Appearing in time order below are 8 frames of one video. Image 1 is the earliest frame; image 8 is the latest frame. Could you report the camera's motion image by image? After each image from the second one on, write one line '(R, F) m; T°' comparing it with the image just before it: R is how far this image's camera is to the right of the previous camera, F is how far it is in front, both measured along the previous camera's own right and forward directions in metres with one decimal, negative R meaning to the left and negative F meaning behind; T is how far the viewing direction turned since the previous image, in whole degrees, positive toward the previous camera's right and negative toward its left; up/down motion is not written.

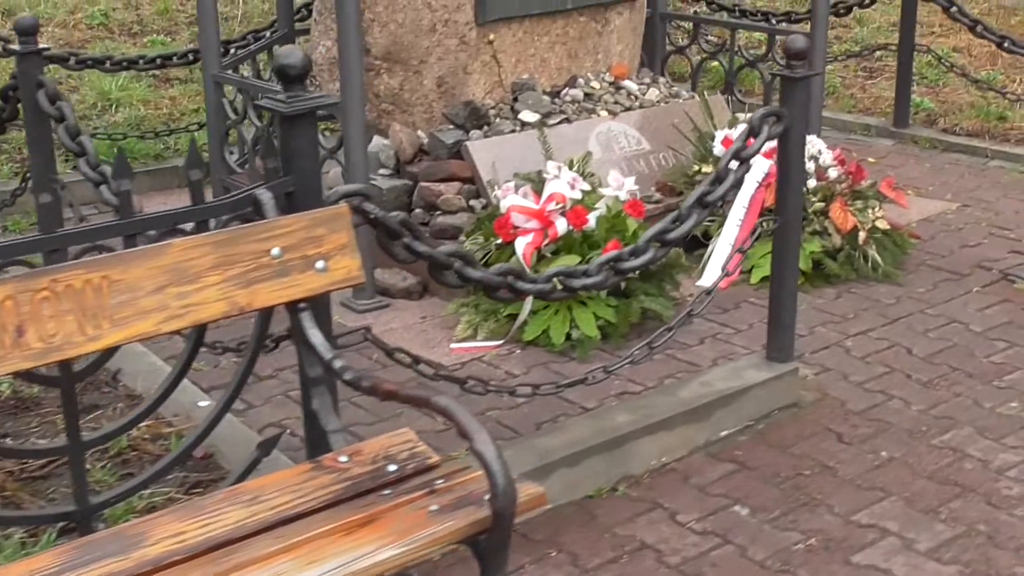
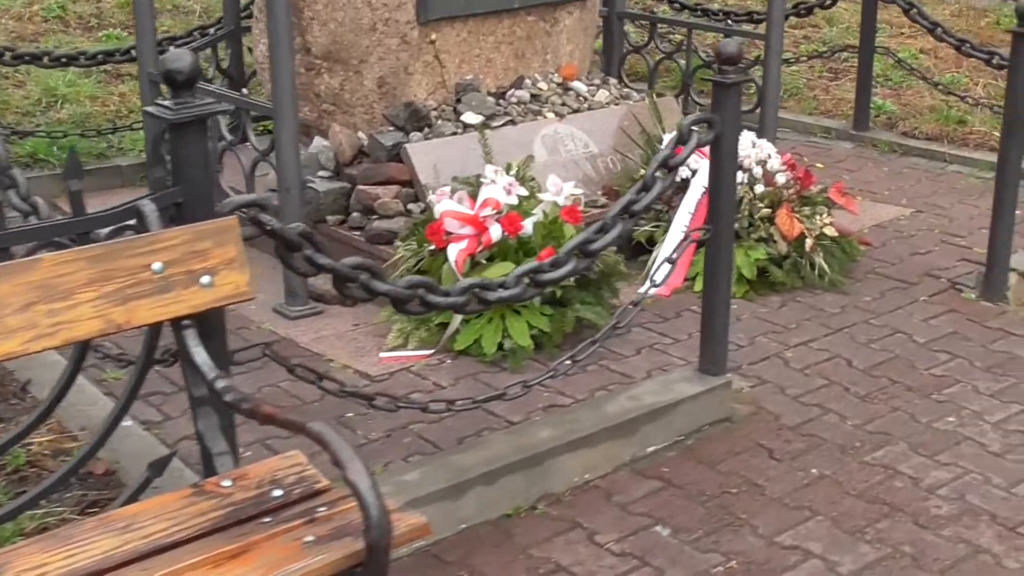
(+0.2, +0.1) m; 0°
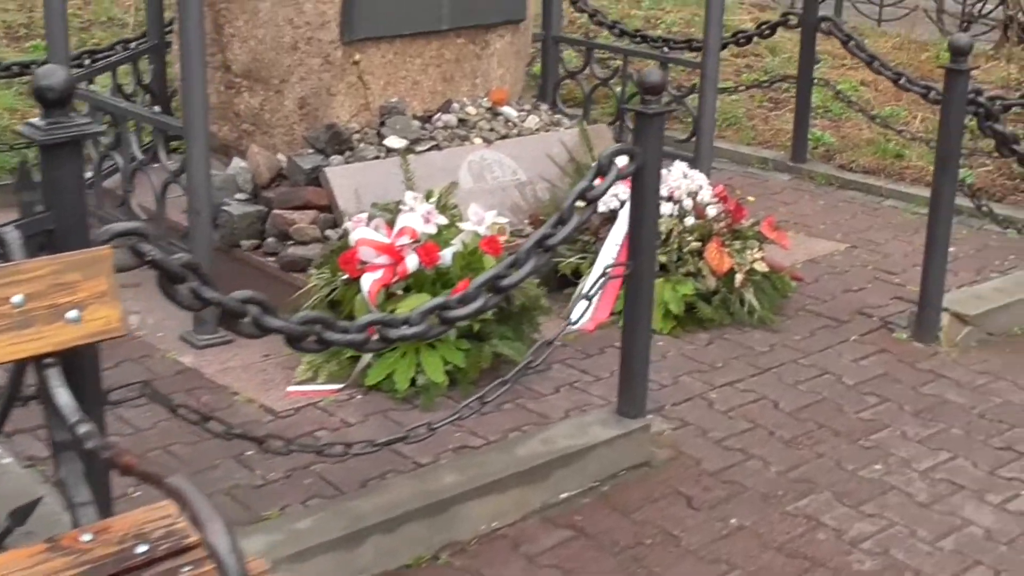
(+0.1, +0.2) m; +2°
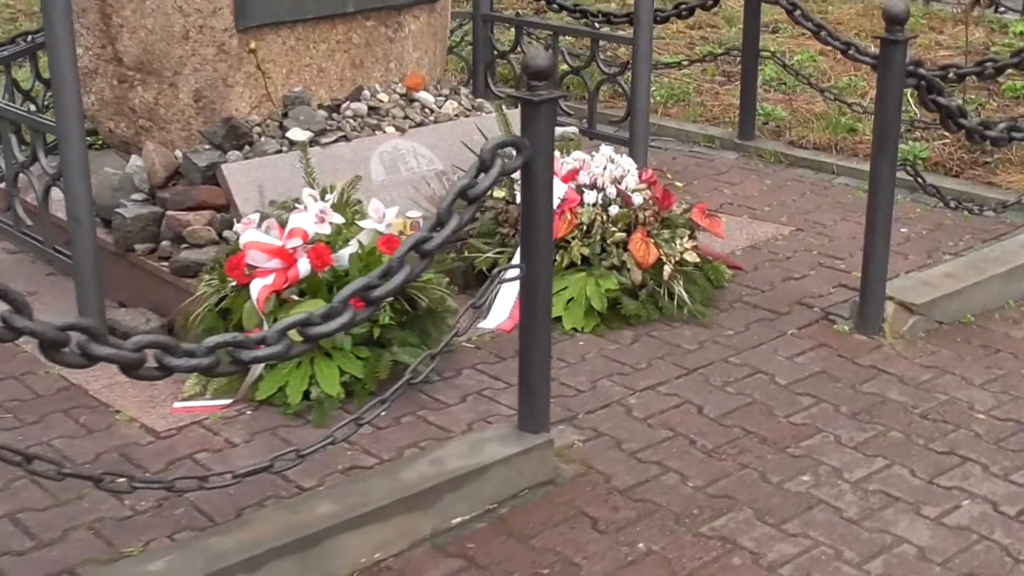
(+0.3, +0.3) m; 0°
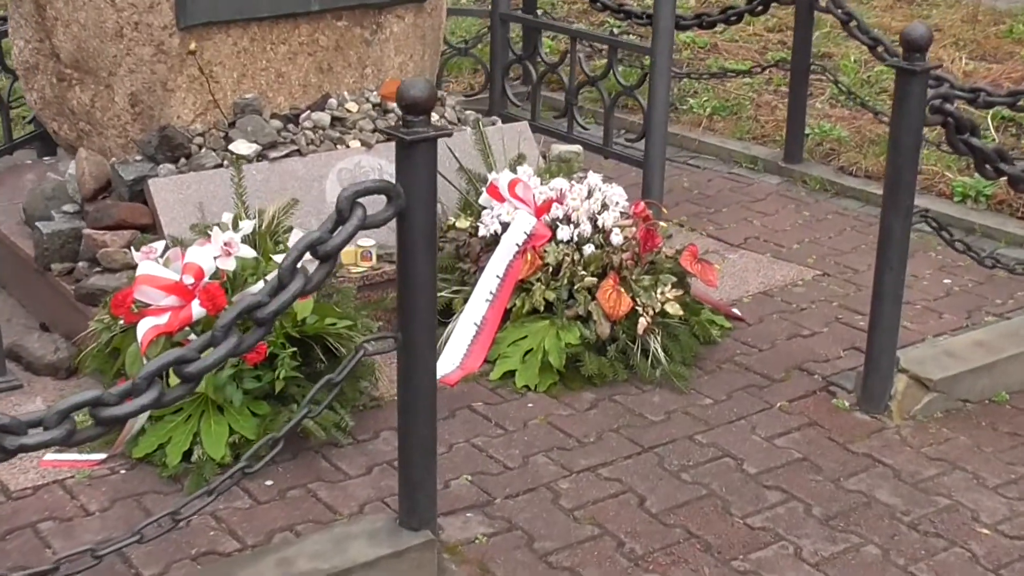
(+0.5, +0.6) m; -5°
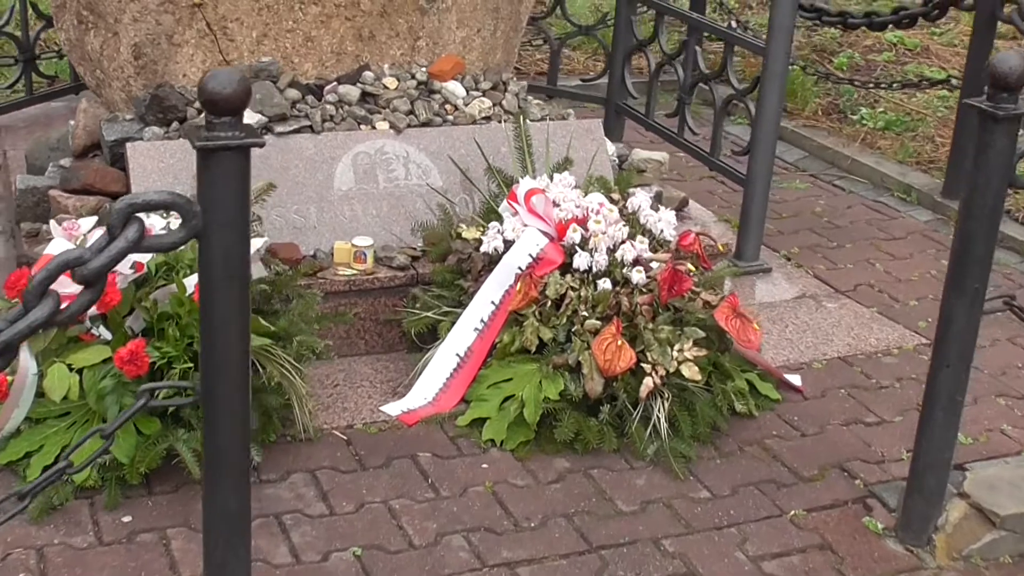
(+0.7, +0.7) m; -11°
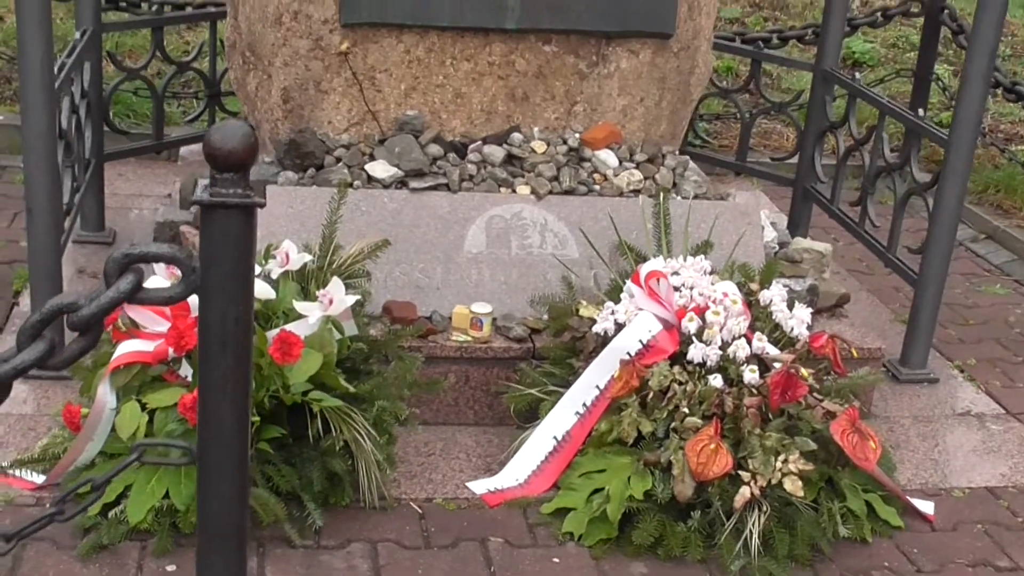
(+0.4, +0.2) m; -11°
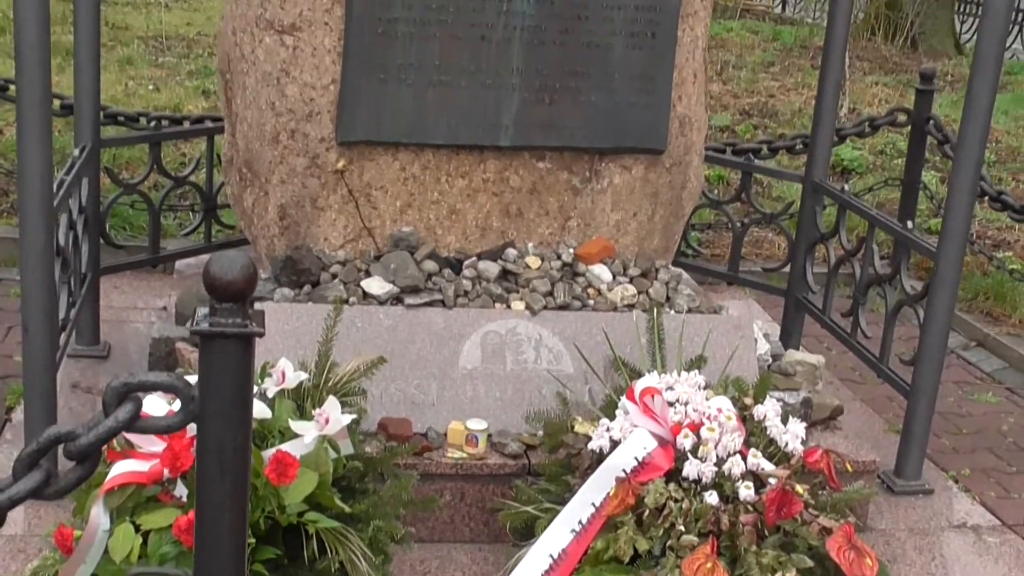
(0.0, 0.0) m; 0°
